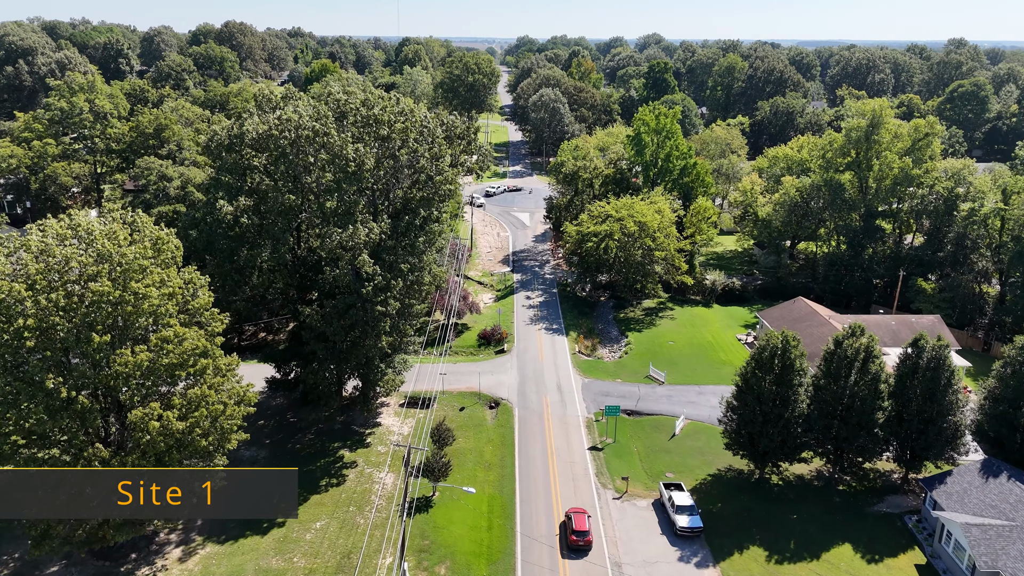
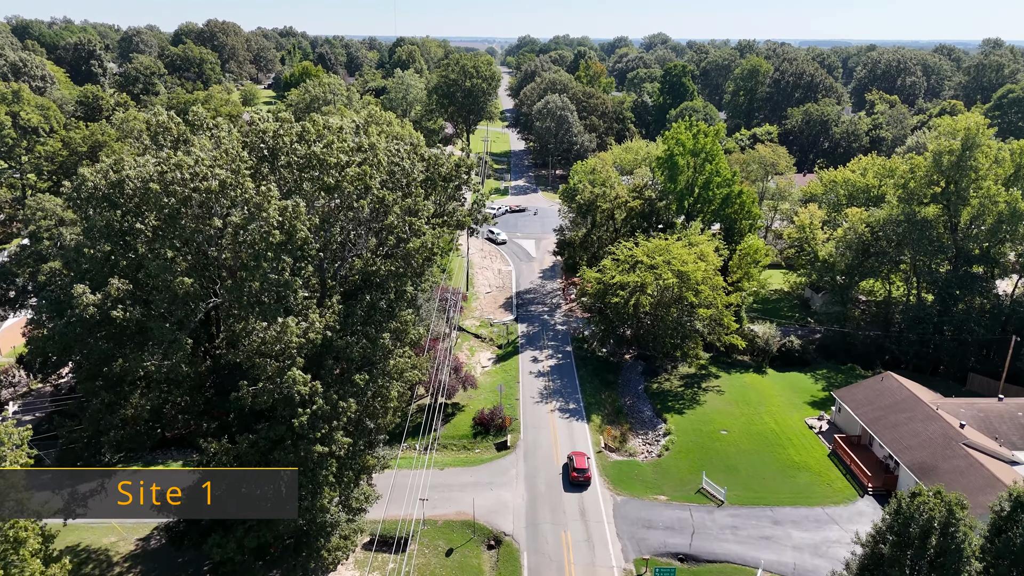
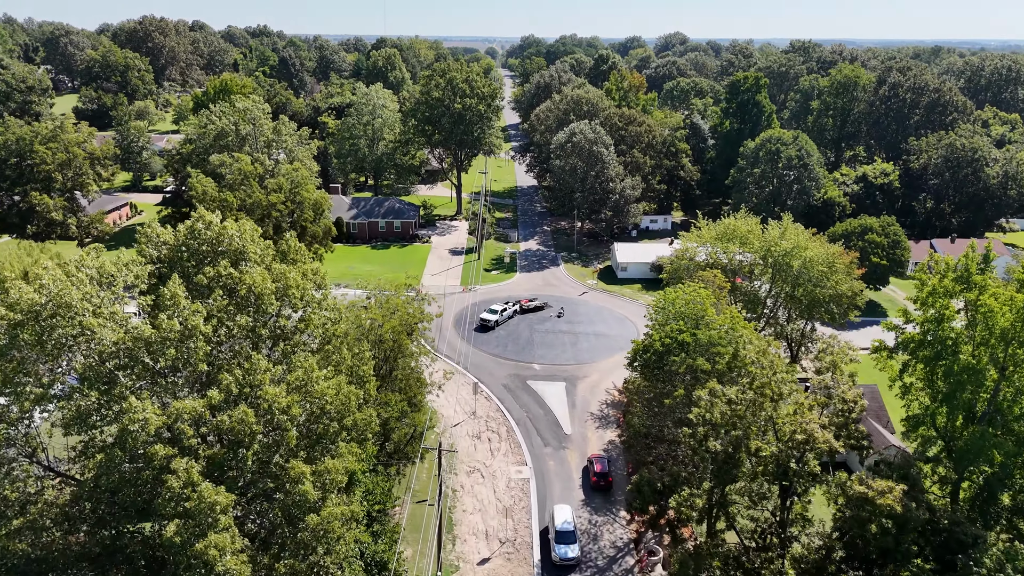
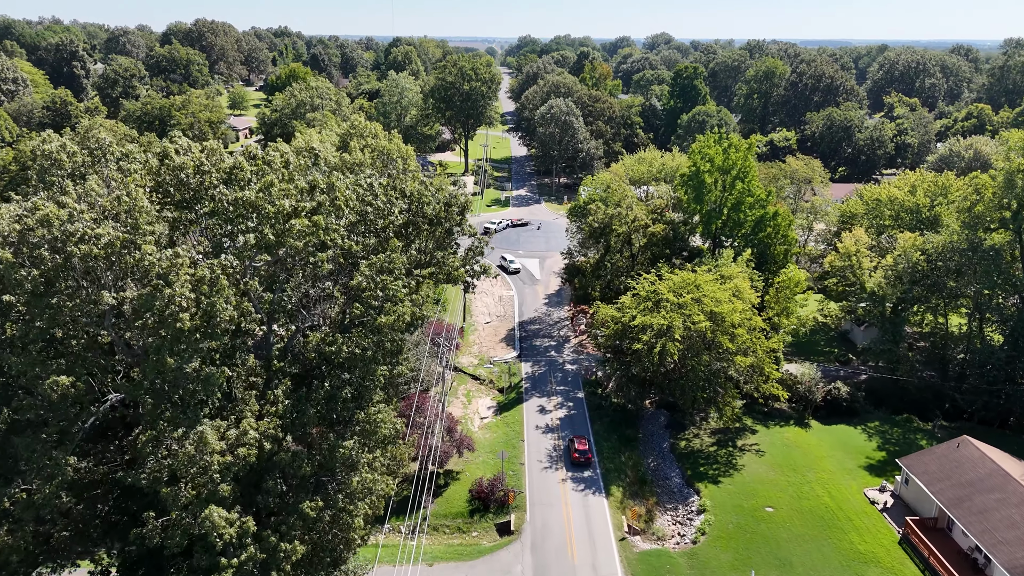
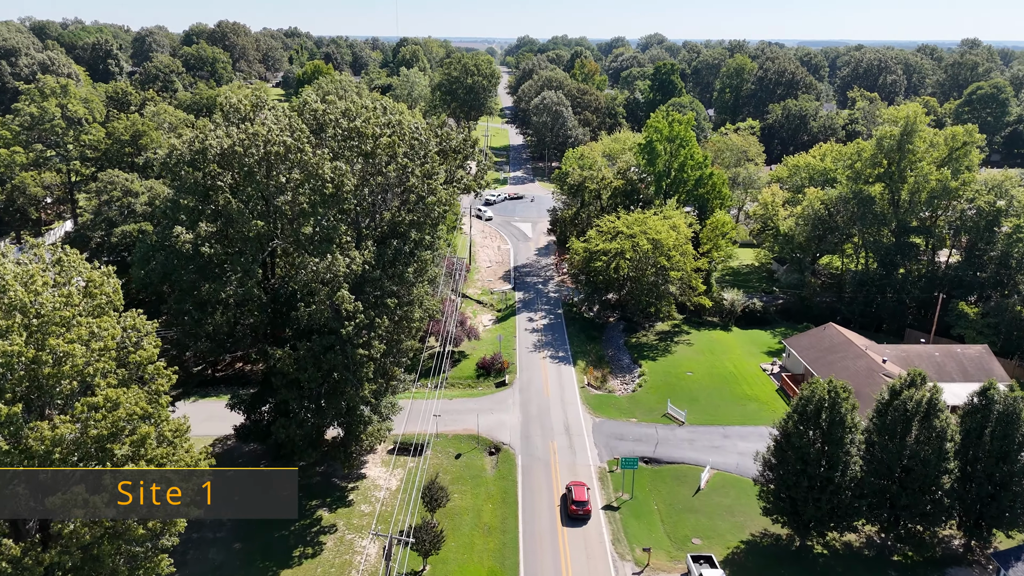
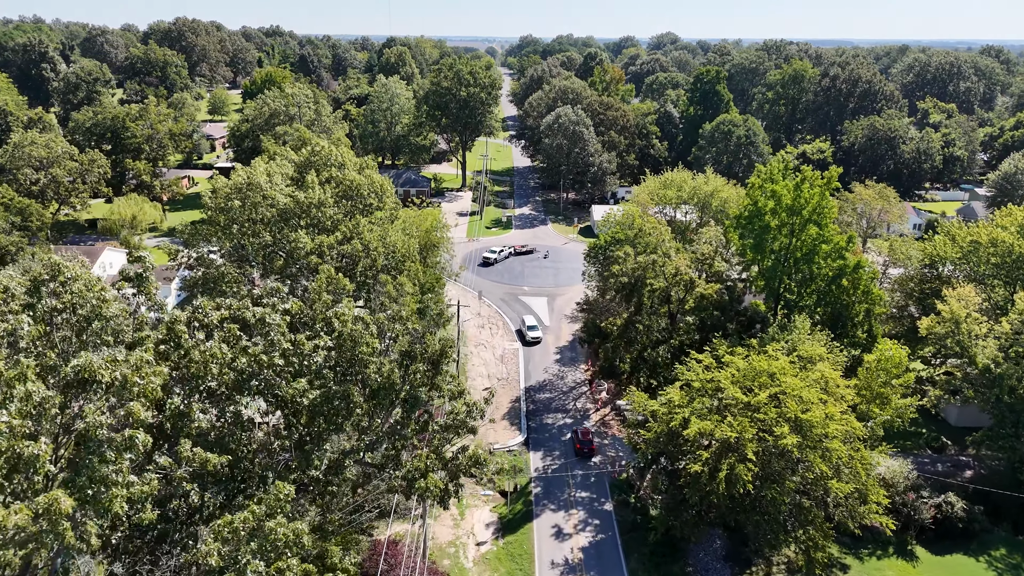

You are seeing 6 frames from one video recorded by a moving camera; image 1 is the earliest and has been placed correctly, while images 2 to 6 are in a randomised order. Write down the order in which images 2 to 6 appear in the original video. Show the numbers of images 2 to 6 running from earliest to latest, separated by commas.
5, 2, 4, 6, 3
